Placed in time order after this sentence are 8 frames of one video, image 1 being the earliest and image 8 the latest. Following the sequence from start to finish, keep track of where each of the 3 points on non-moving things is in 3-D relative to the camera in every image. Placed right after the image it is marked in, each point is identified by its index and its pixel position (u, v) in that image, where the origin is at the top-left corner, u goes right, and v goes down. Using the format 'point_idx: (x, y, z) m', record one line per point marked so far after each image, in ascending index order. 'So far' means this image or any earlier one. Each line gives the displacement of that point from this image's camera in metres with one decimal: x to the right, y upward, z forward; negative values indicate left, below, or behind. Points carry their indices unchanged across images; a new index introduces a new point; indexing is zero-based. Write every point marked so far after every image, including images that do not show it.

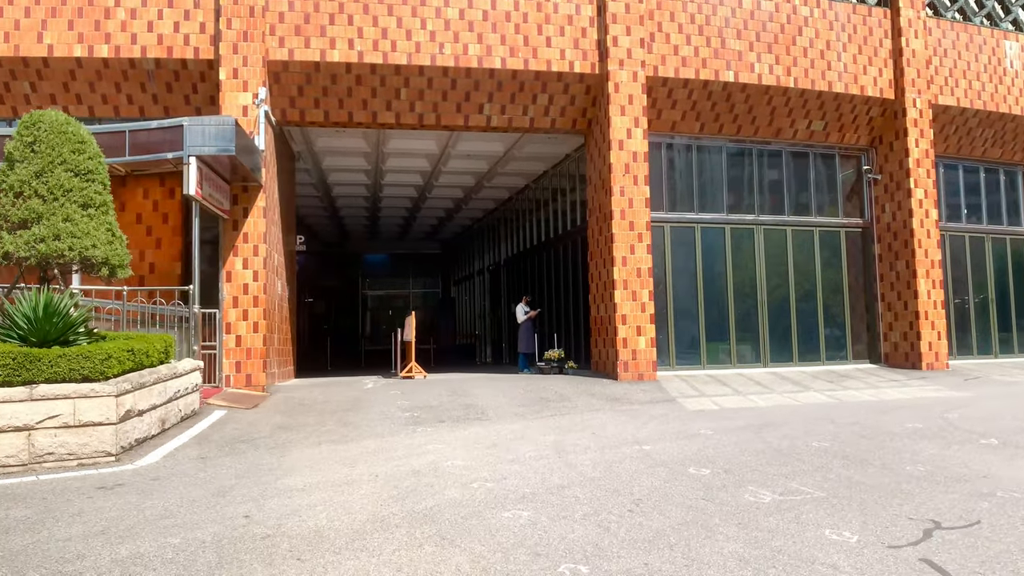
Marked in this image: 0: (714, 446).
0: (+1.7, -1.4, +7.1) m
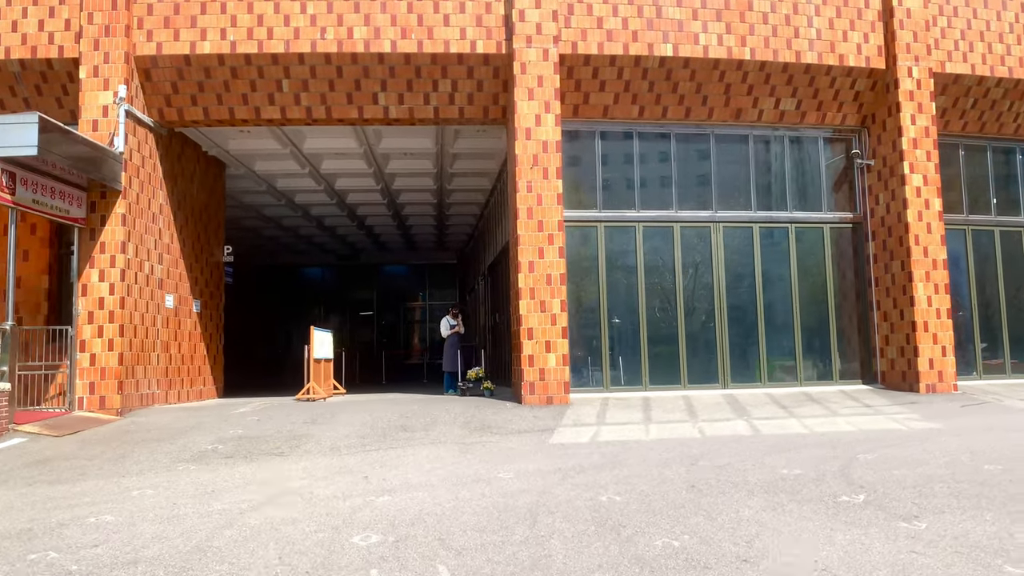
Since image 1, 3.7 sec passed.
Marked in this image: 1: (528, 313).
0: (-0.3, -1.4, +5.5) m
1: (+0.2, -0.3, +10.3) m
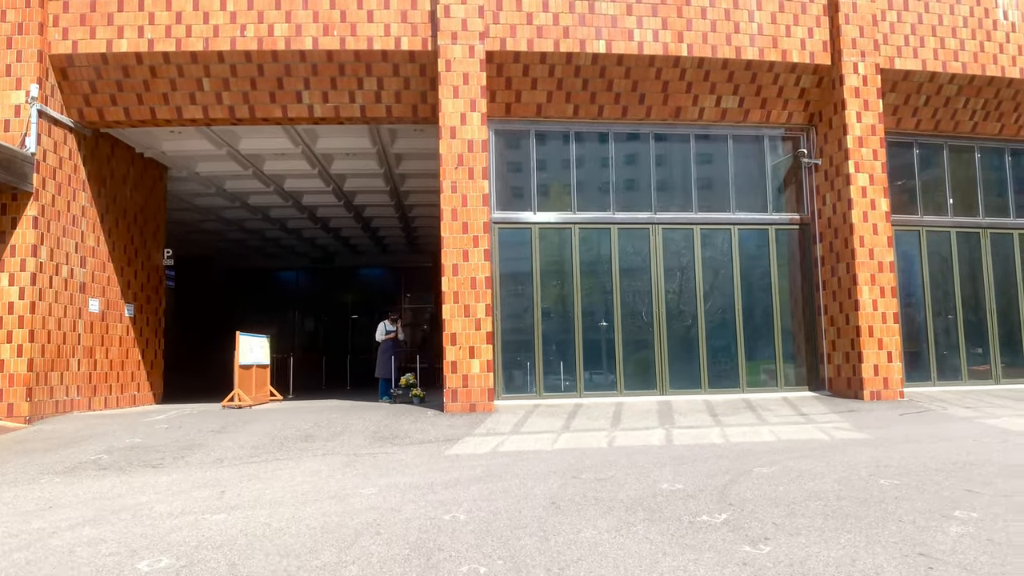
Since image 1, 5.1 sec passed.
0: (-1.3, -1.4, +5.2) m
1: (-0.7, -0.4, +9.9) m
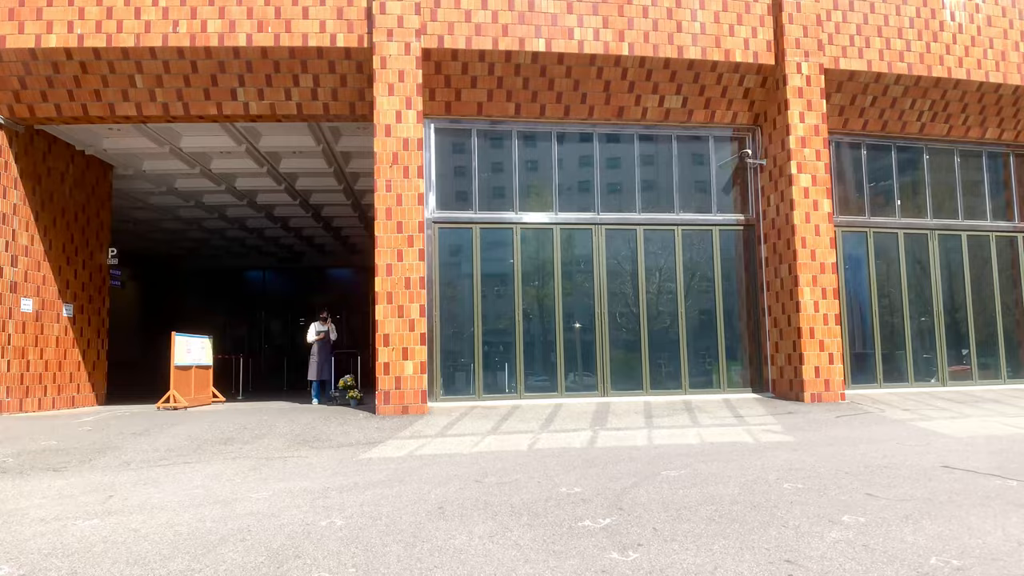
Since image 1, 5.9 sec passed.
0: (-2.1, -1.4, +5.0) m
1: (-1.5, -0.4, +9.8) m
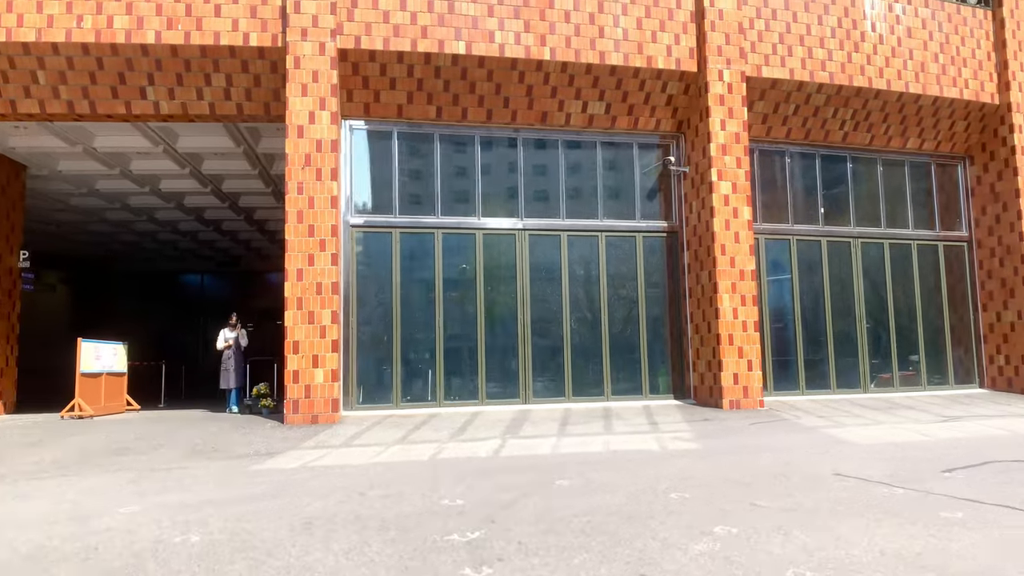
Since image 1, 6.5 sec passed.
0: (-2.9, -1.5, +4.8) m
1: (-2.6, -0.4, +9.6) m
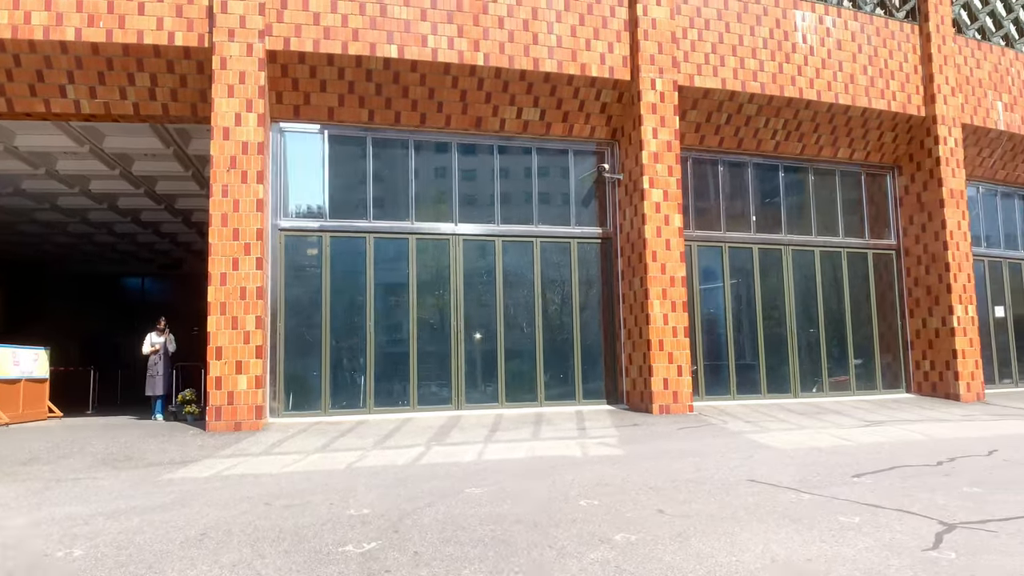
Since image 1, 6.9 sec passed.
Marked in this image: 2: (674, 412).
0: (-3.5, -1.5, +4.6) m
1: (-3.4, -0.5, +9.4) m
2: (+2.2, -1.7, +10.9) m
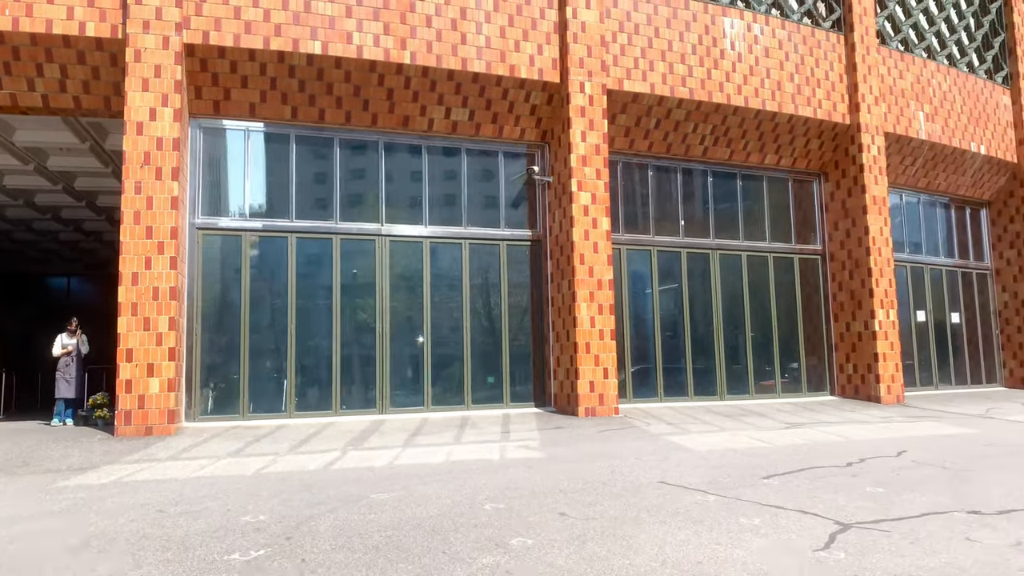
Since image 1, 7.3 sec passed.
0: (-4.1, -1.5, +4.3) m
1: (-4.3, -0.5, +9.1) m
2: (+1.2, -1.7, +10.9) m
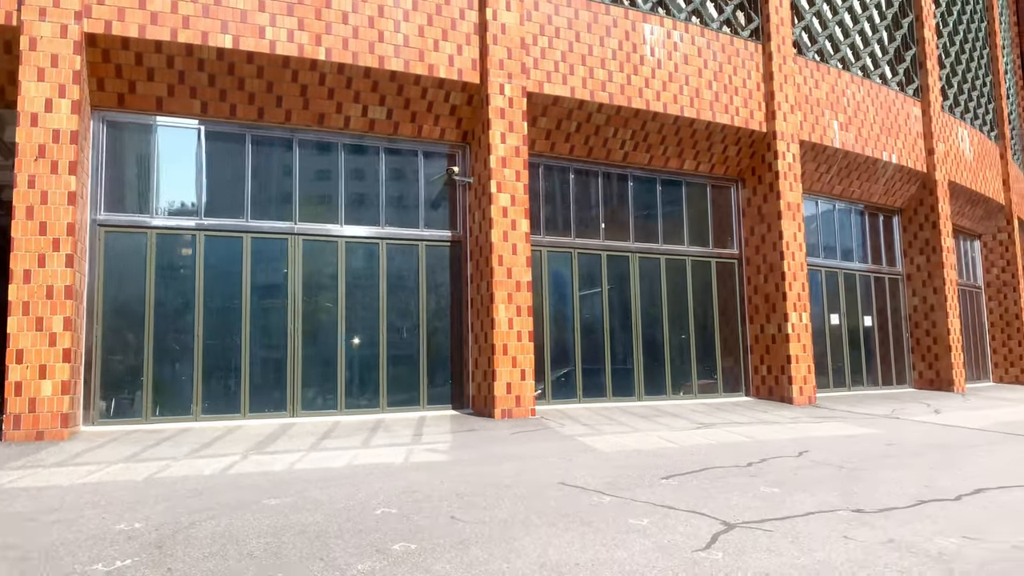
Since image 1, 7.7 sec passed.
0: (-4.7, -1.5, +3.9) m
1: (-5.3, -0.5, +8.7) m
2: (+0.1, -1.7, +10.9) m
